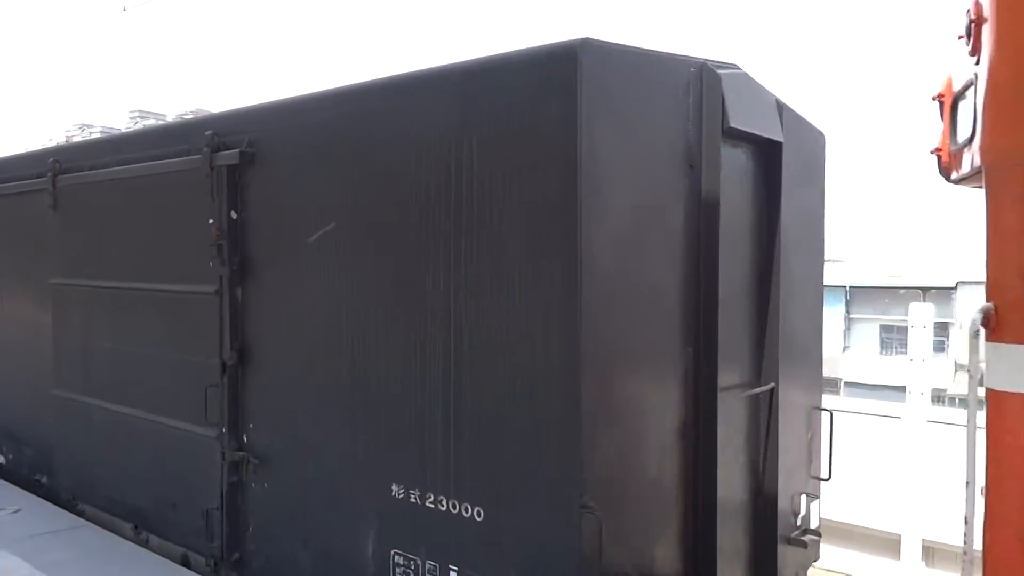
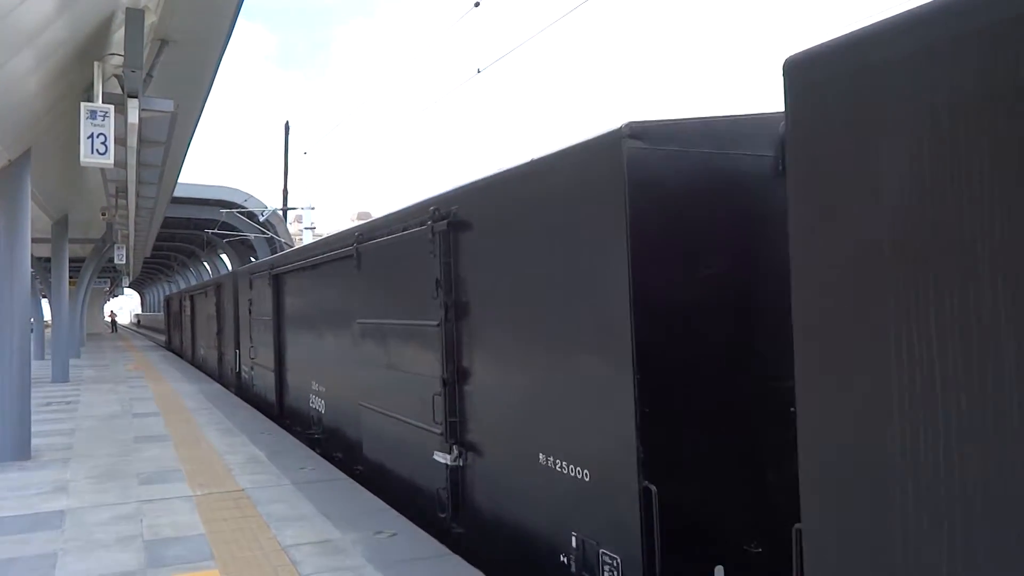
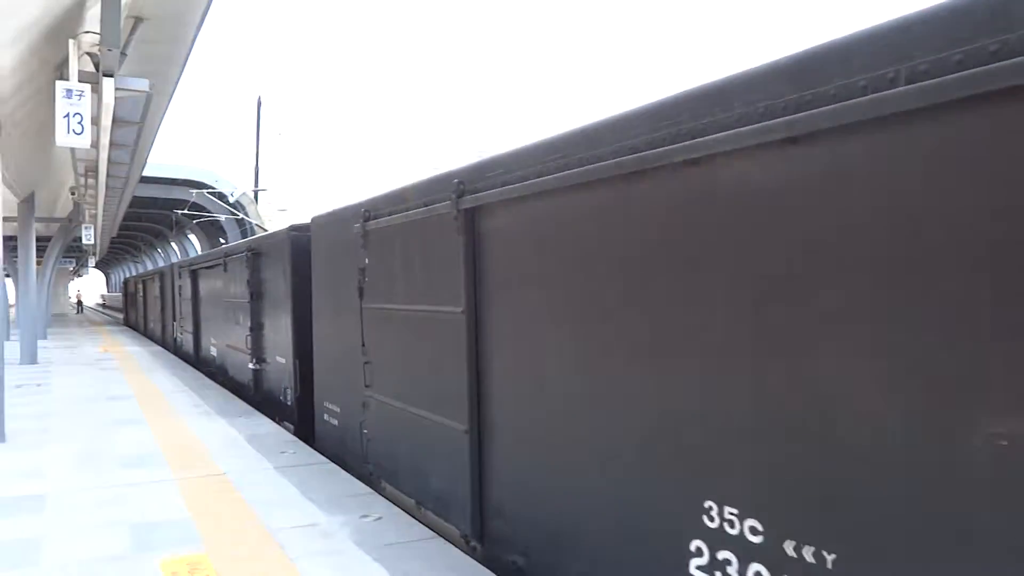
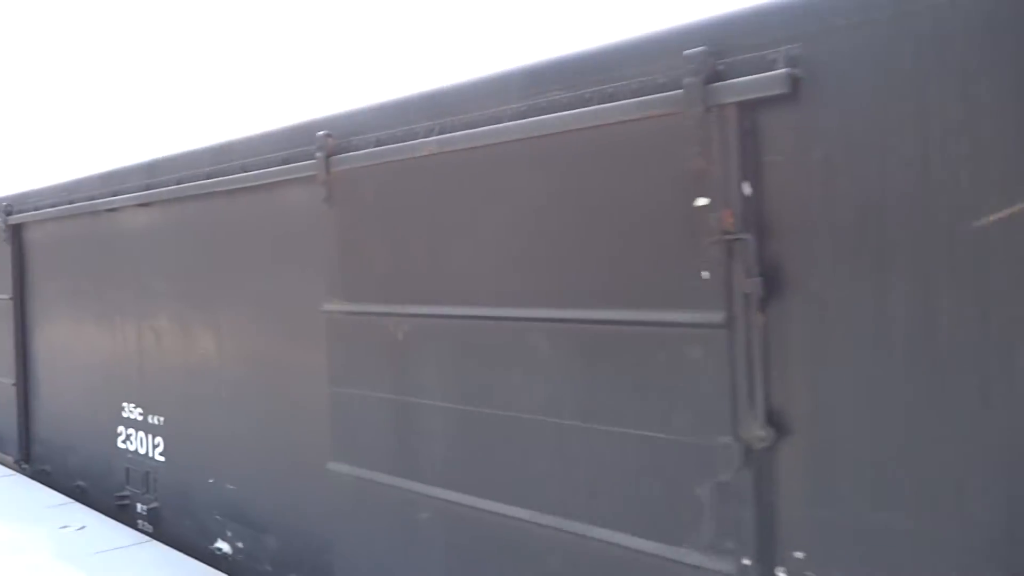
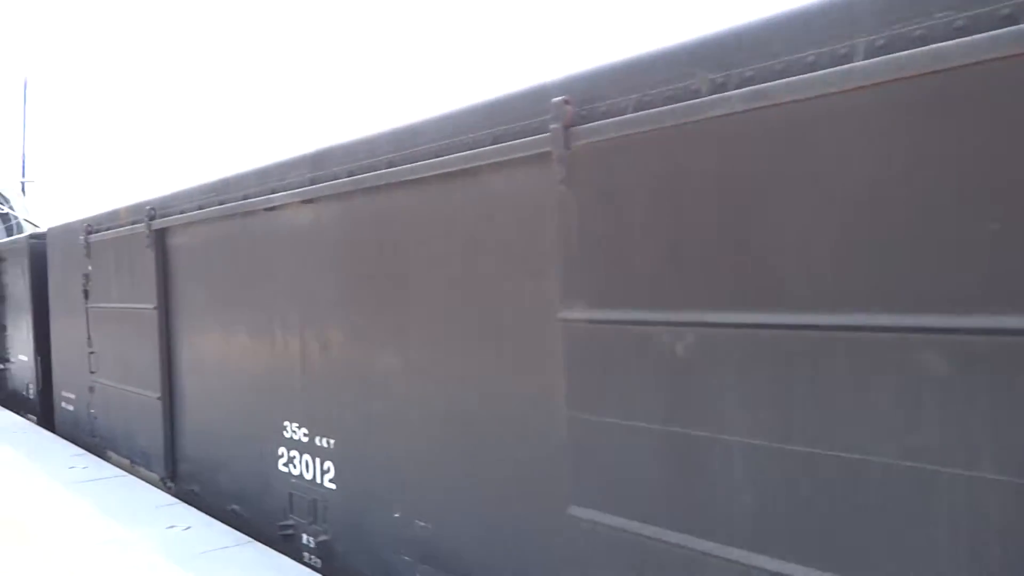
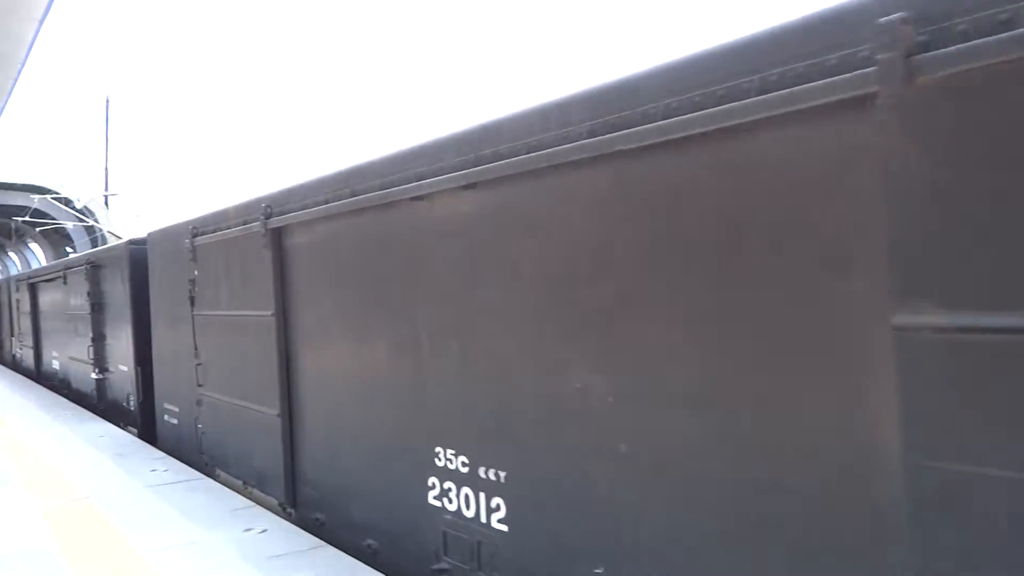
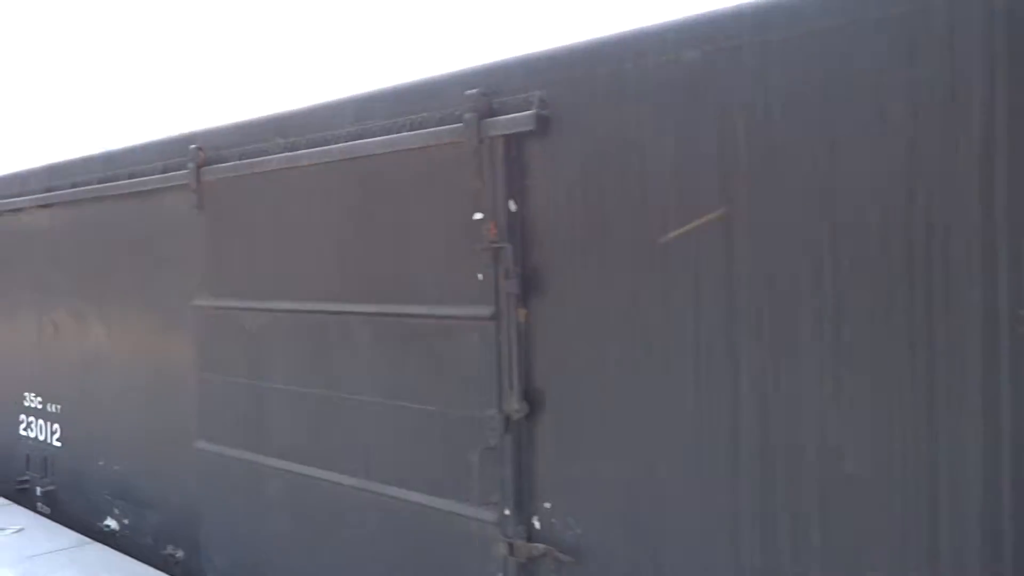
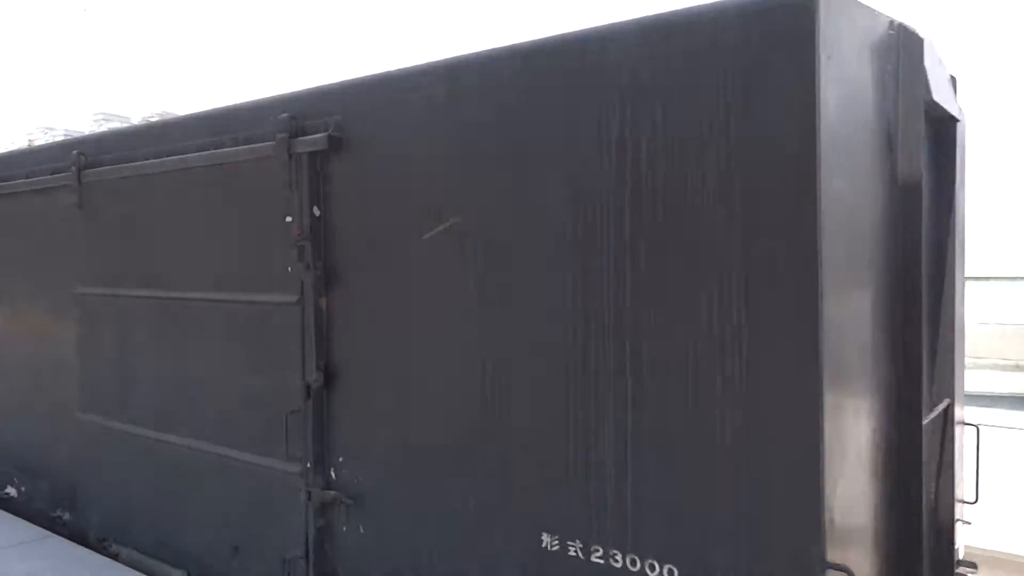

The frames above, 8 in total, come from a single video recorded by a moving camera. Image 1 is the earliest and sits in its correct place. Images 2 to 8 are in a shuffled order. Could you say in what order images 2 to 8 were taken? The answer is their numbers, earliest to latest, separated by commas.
8, 7, 4, 5, 6, 3, 2
